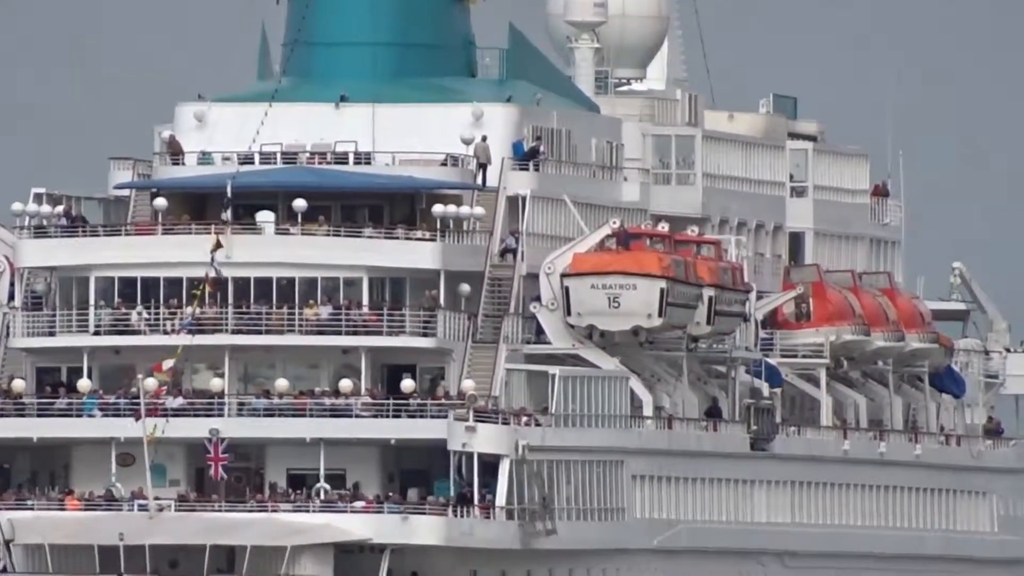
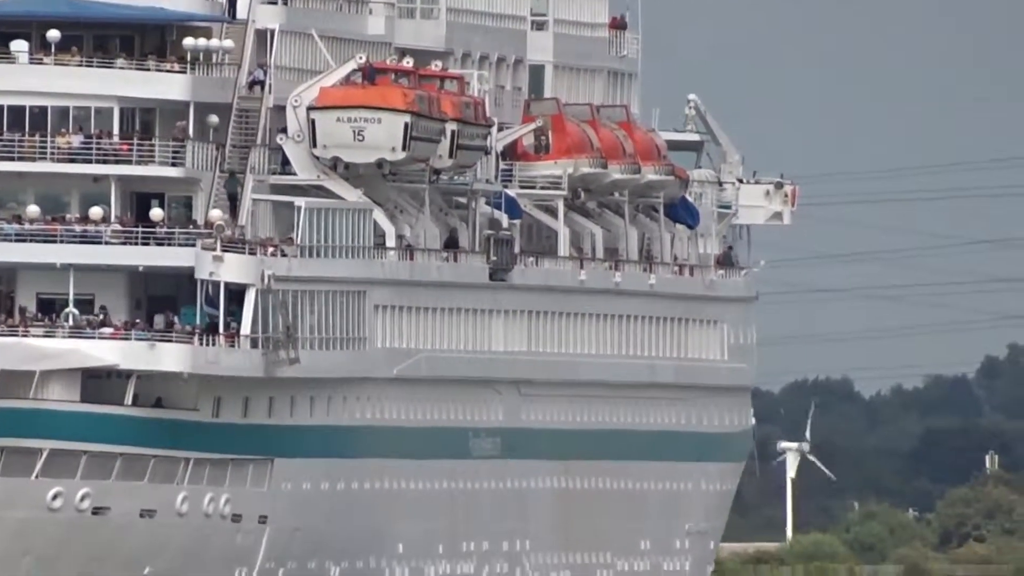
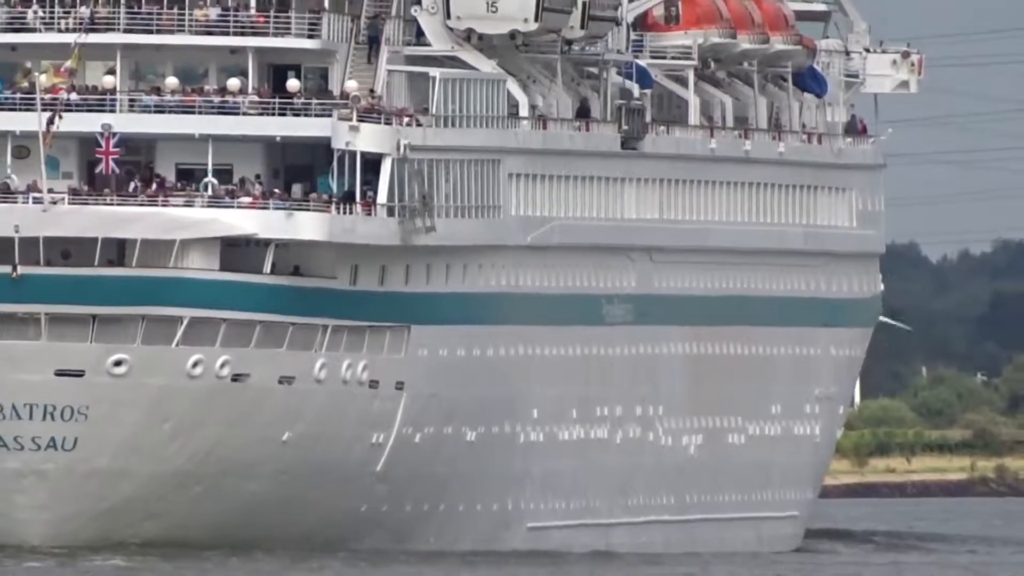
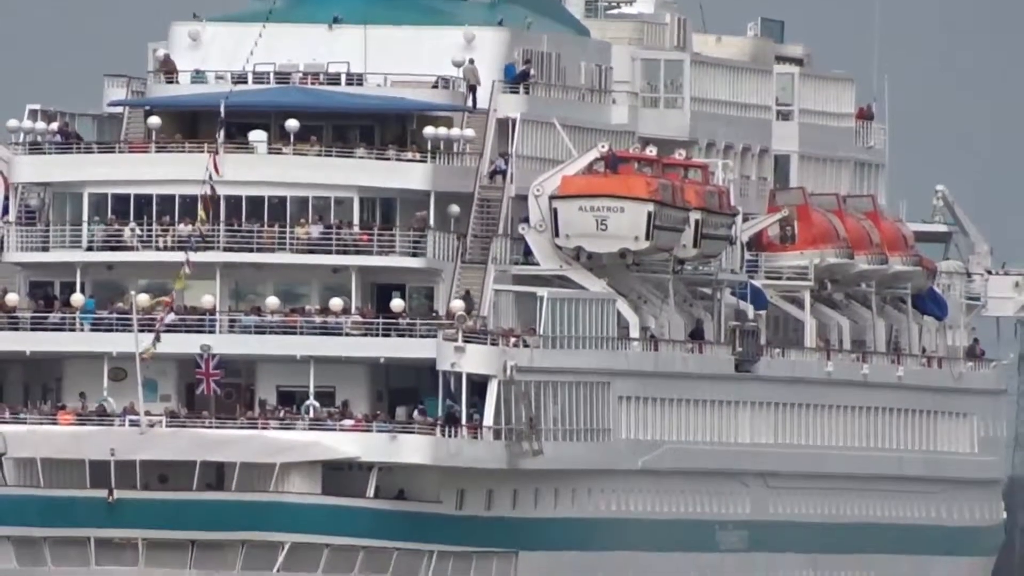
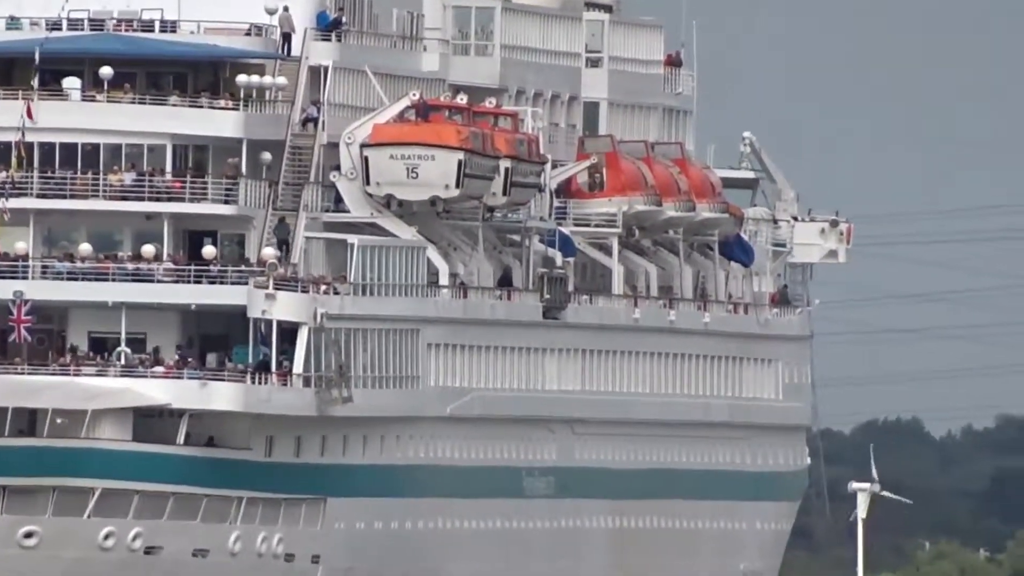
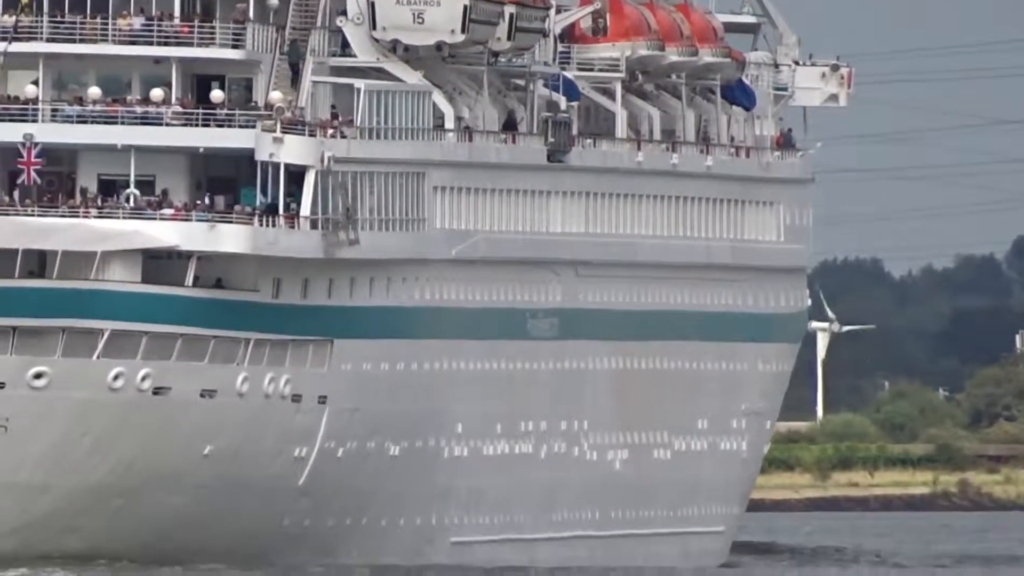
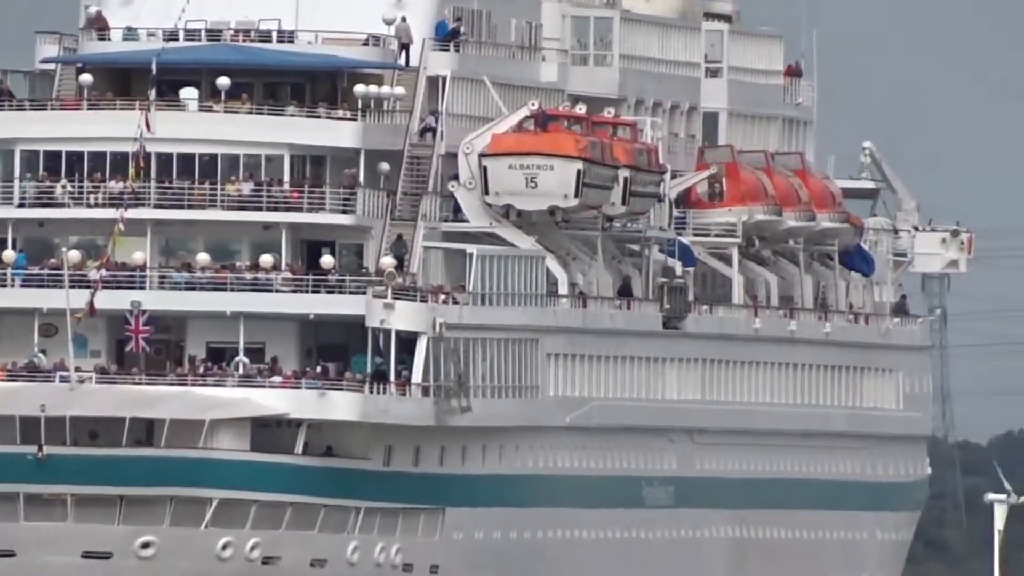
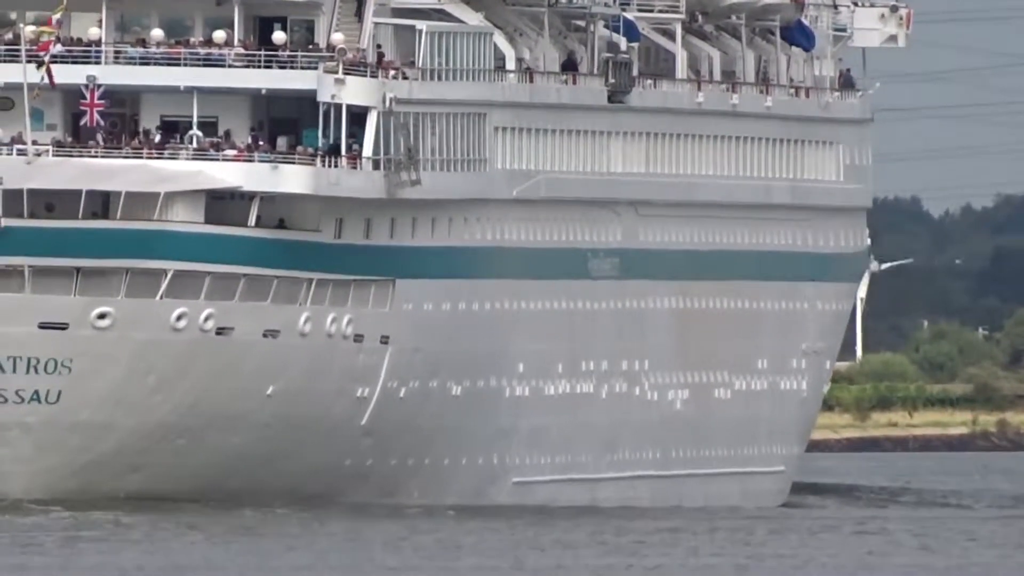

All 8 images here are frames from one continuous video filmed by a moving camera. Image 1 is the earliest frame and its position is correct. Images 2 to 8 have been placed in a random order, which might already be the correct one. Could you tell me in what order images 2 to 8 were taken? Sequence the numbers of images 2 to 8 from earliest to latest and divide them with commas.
4, 7, 5, 2, 6, 8, 3
